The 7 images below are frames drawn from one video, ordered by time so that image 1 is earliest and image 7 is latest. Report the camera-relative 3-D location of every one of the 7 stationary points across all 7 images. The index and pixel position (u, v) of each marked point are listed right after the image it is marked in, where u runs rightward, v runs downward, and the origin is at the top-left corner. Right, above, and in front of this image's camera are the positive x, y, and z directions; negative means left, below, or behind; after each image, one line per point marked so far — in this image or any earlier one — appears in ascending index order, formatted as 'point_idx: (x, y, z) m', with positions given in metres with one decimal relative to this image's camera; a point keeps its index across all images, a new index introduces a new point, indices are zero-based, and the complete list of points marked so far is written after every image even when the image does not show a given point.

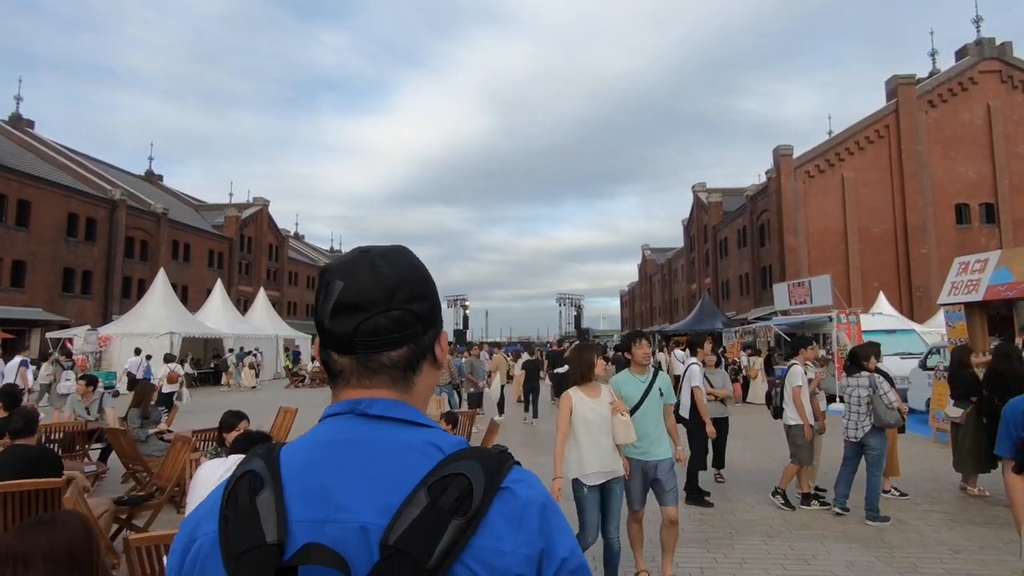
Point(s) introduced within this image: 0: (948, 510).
0: (+4.4, -2.2, +6.0) m
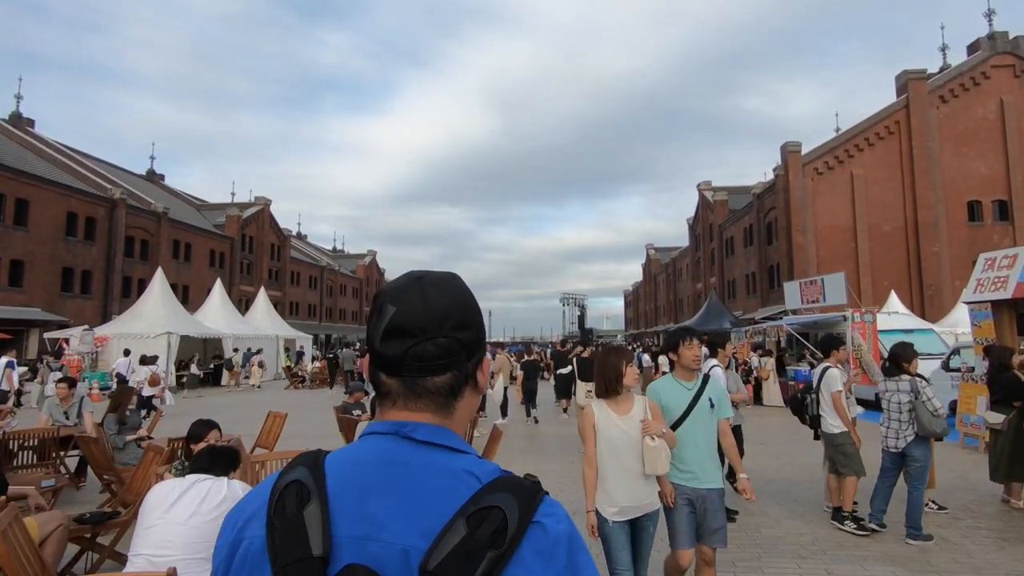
0: (+4.4, -2.2, +5.4) m
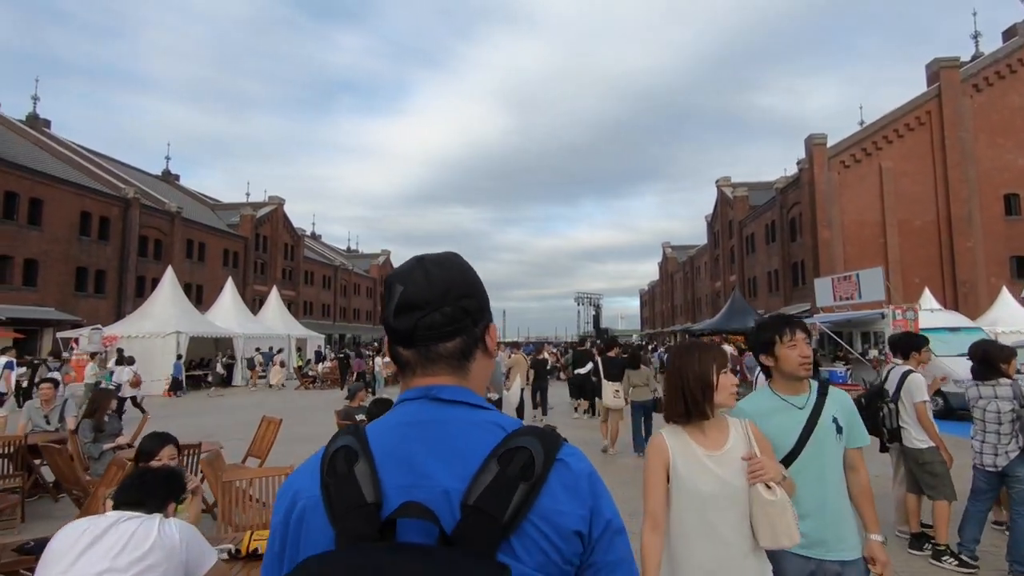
0: (+4.6, -2.1, +4.5) m
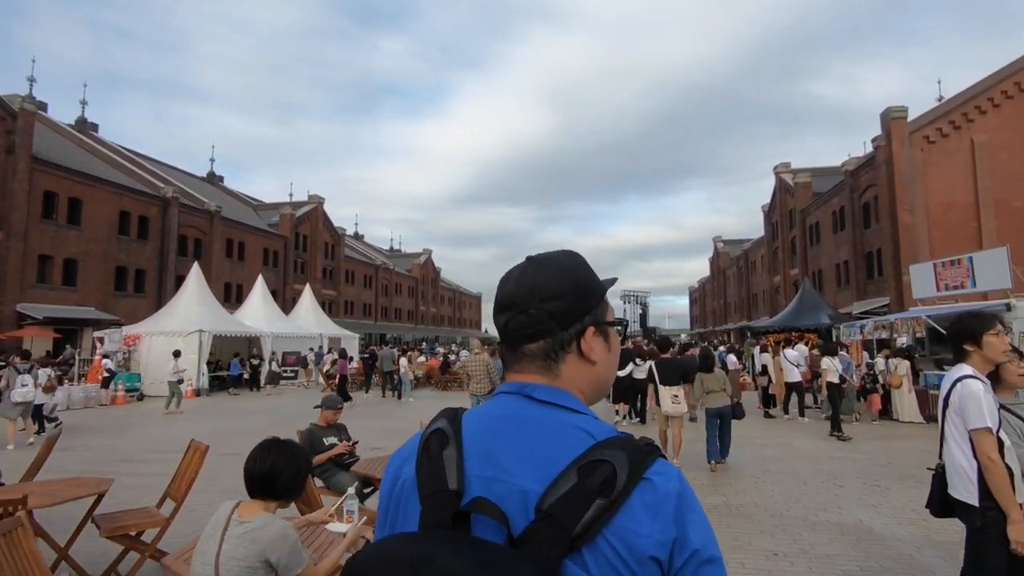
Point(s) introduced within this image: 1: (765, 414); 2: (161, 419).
0: (+4.6, -1.8, +2.0) m
1: (+6.1, -3.1, +14.3) m
2: (-10.0, -3.7, +16.9) m
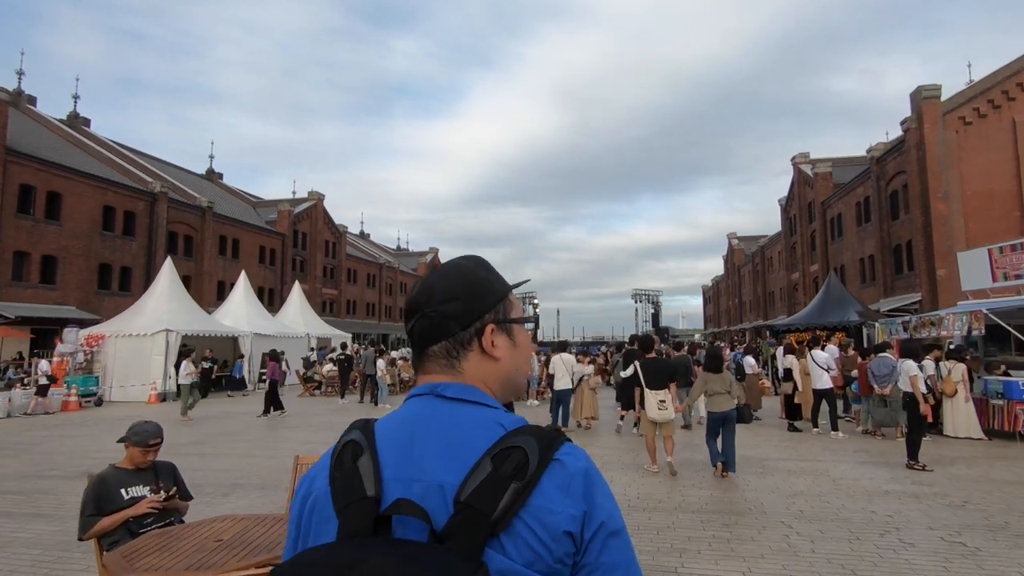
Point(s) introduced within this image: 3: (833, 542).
0: (+3.9, -1.6, -0.1) m
1: (+5.7, -2.9, +12.2) m
2: (-10.4, -3.5, +15.0) m
3: (+2.8, -2.2, +5.2) m
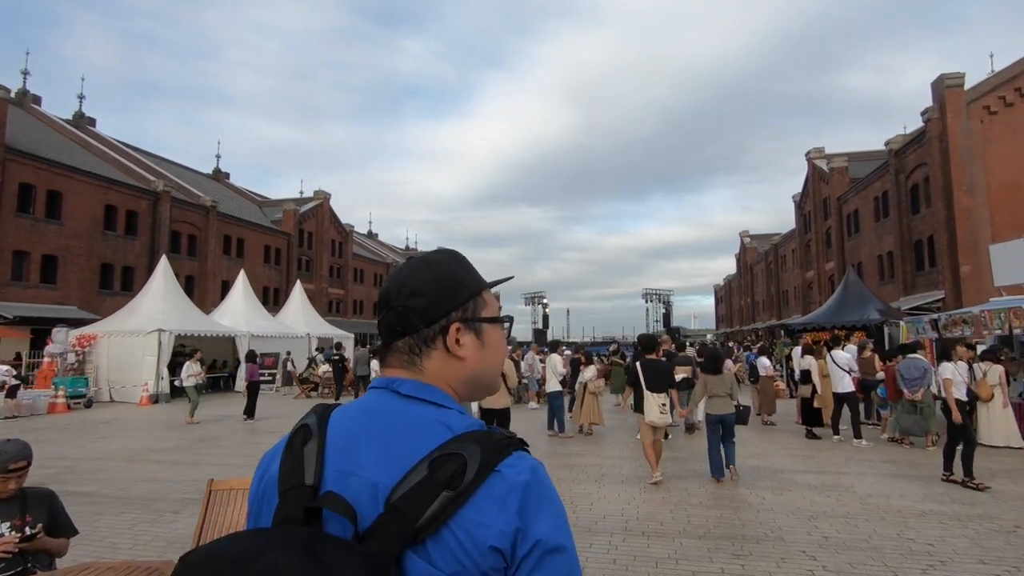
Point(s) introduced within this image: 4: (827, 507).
0: (+3.6, -1.5, -1.0) m
1: (+5.6, -2.8, +11.2) m
2: (-10.4, -3.5, +14.4) m
3: (+2.6, -2.2, +4.4) m
4: (+3.4, -2.3, +6.3) m
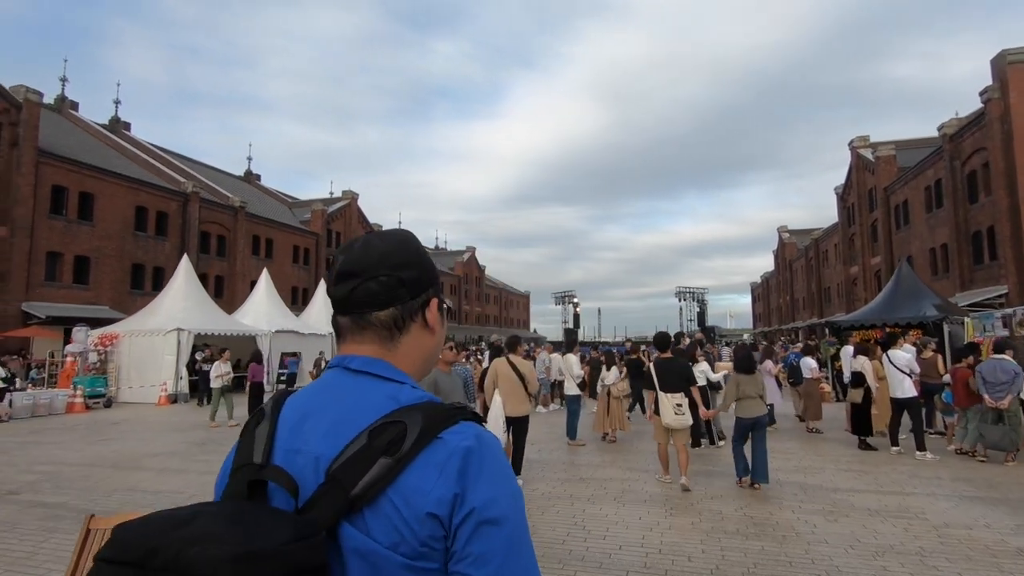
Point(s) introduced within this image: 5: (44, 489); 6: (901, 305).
0: (+3.2, -1.4, -2.1) m
1: (+5.9, -2.6, +10.0) m
2: (-10.0, -3.4, +14.1) m
3: (+2.5, -2.0, +3.3) m
4: (+3.4, -2.2, +5.2) m
5: (-6.1, -2.6, +7.8) m
6: (+10.9, -0.5, +16.6) m
